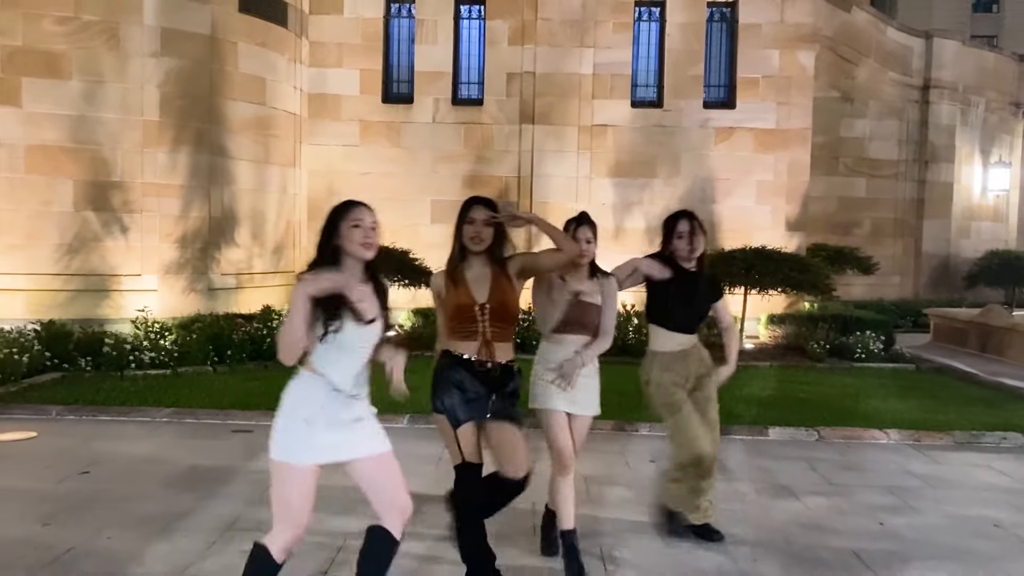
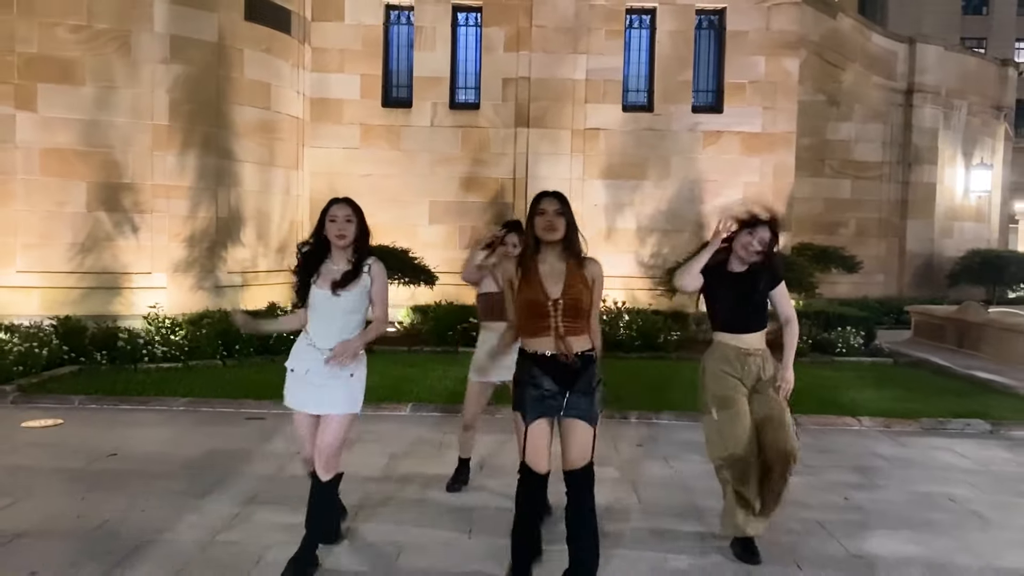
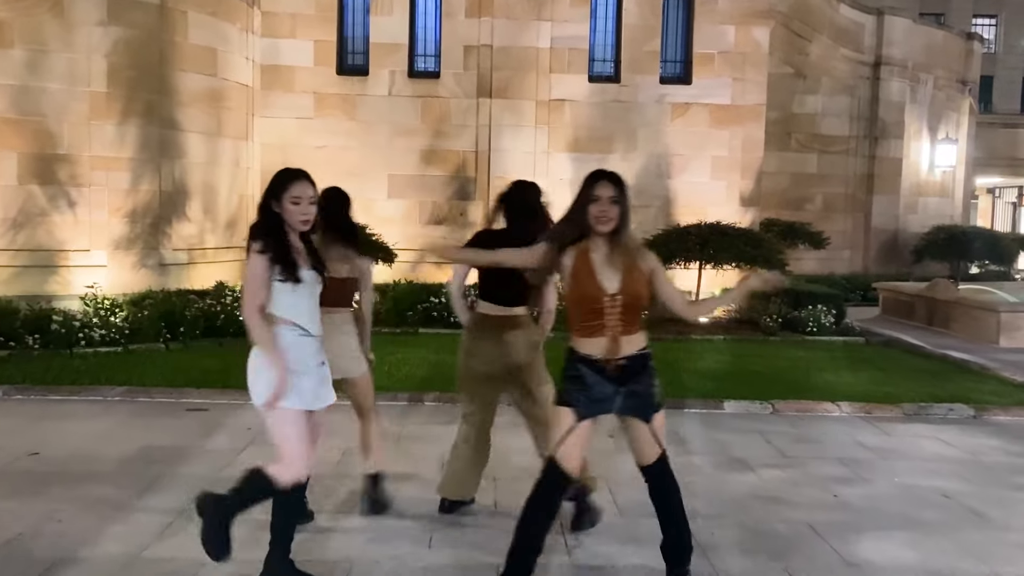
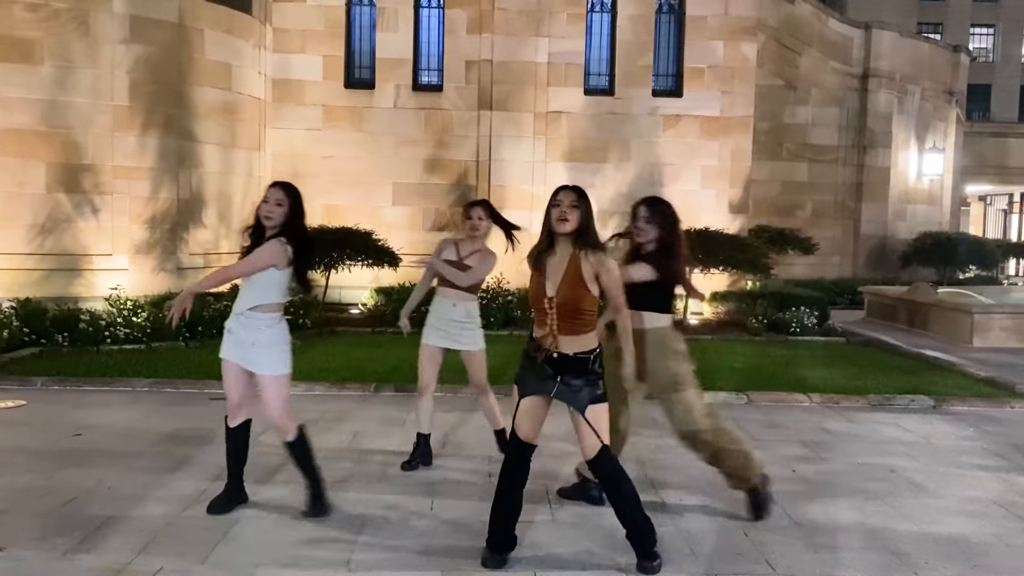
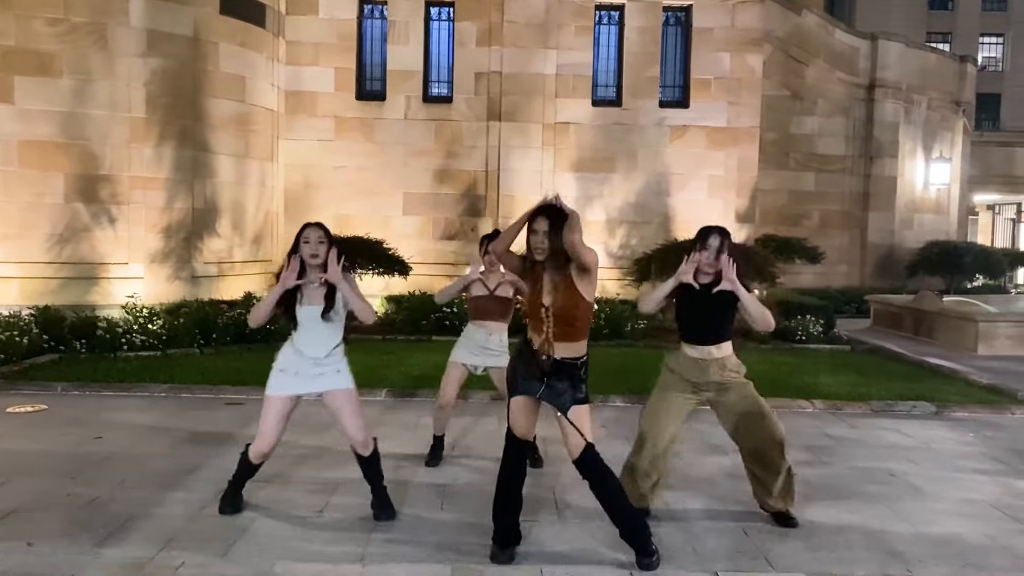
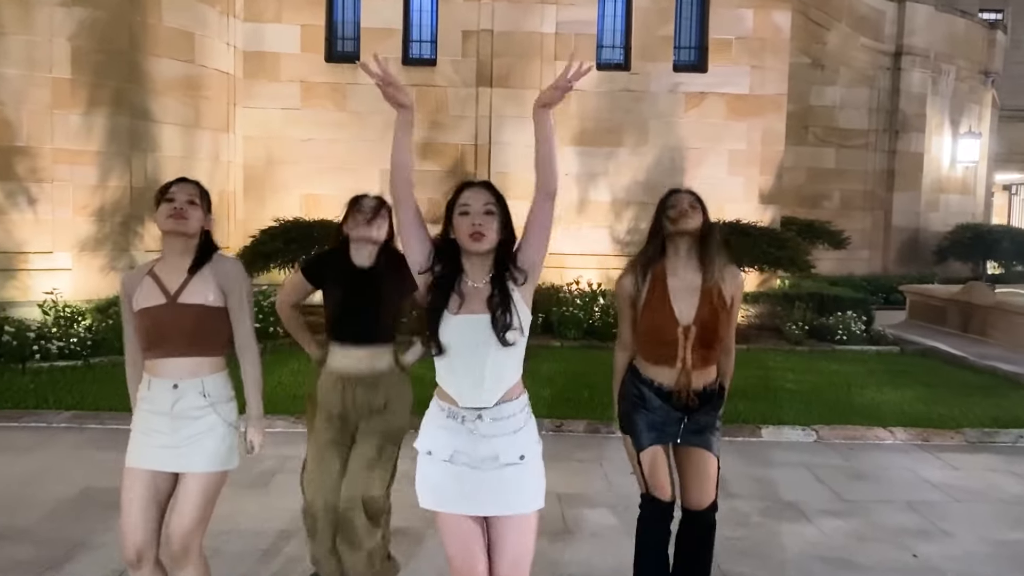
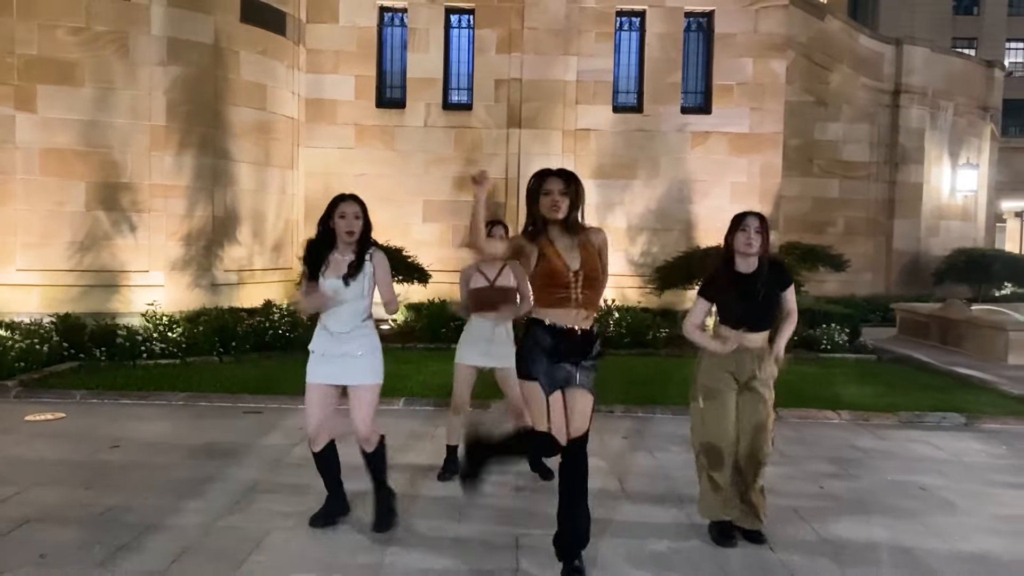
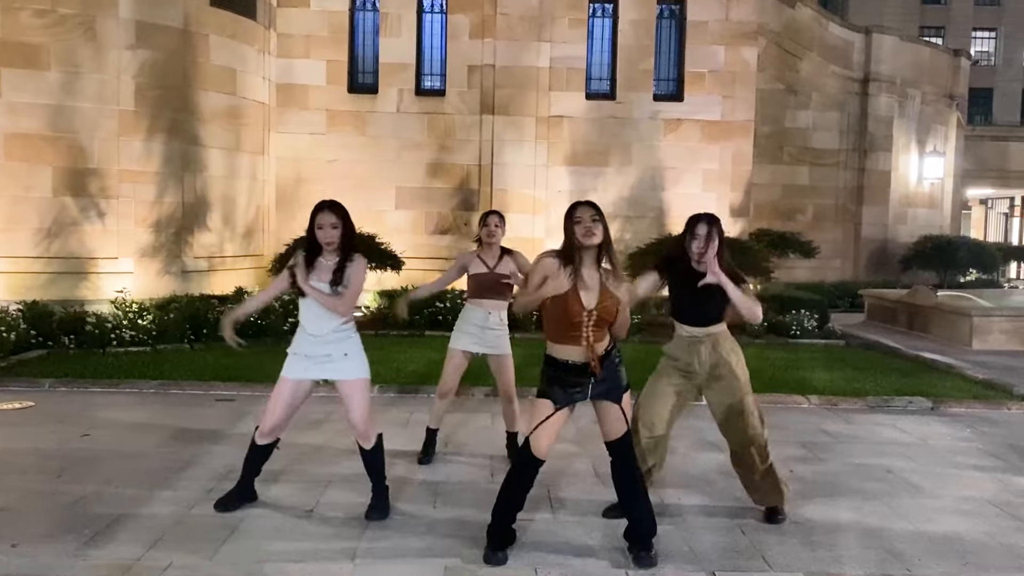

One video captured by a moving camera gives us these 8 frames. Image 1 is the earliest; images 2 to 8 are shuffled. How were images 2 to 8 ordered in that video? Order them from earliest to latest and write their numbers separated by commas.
2, 7, 5, 8, 4, 3, 6
